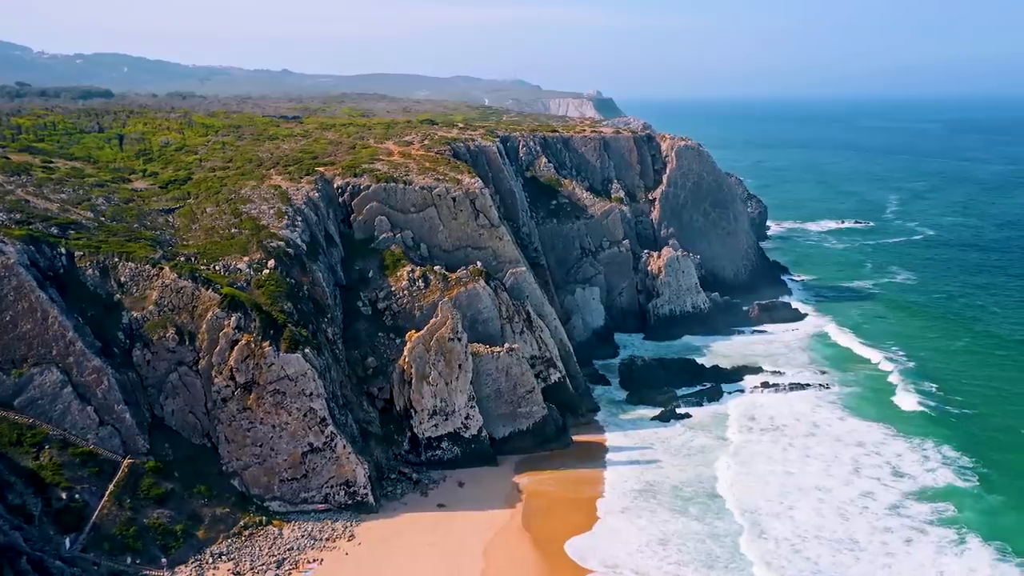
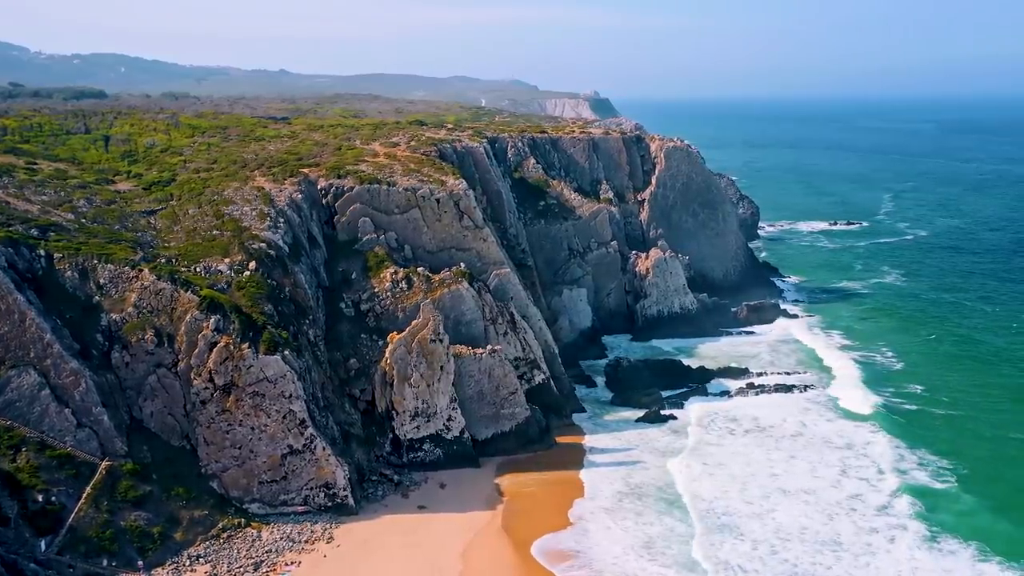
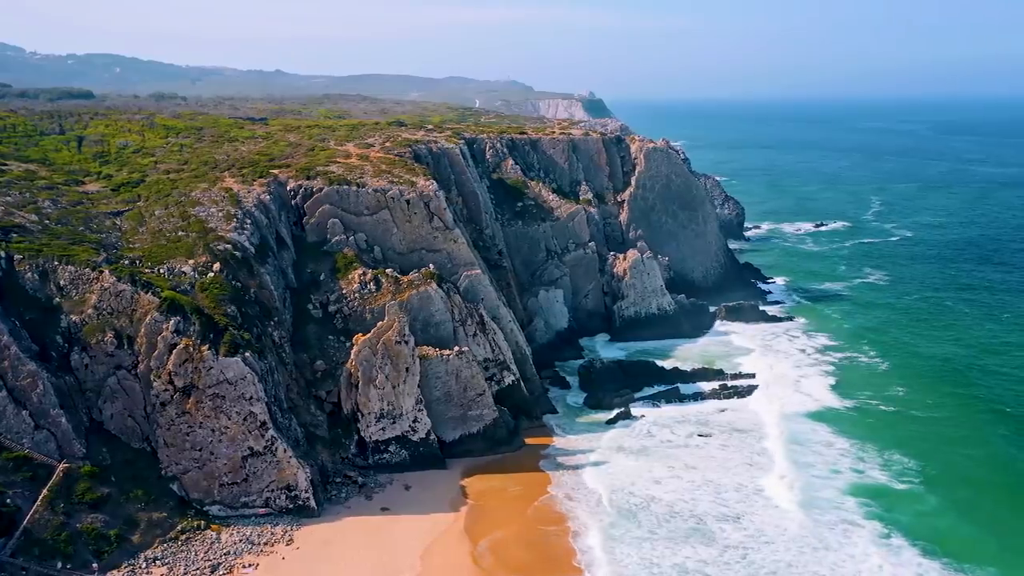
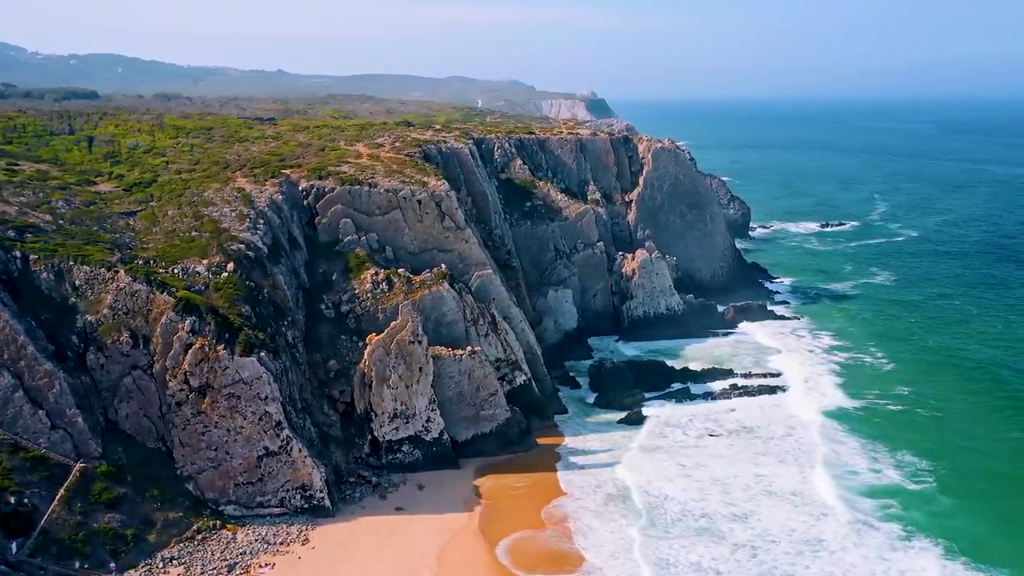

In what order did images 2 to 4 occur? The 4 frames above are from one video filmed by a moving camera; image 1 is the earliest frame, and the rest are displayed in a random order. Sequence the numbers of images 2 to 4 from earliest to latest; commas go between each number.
2, 4, 3
